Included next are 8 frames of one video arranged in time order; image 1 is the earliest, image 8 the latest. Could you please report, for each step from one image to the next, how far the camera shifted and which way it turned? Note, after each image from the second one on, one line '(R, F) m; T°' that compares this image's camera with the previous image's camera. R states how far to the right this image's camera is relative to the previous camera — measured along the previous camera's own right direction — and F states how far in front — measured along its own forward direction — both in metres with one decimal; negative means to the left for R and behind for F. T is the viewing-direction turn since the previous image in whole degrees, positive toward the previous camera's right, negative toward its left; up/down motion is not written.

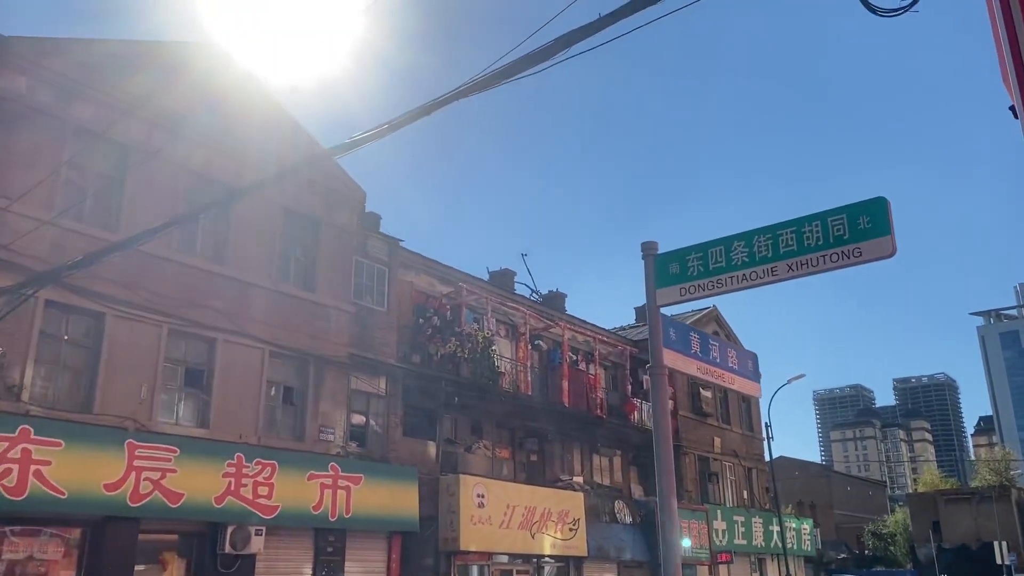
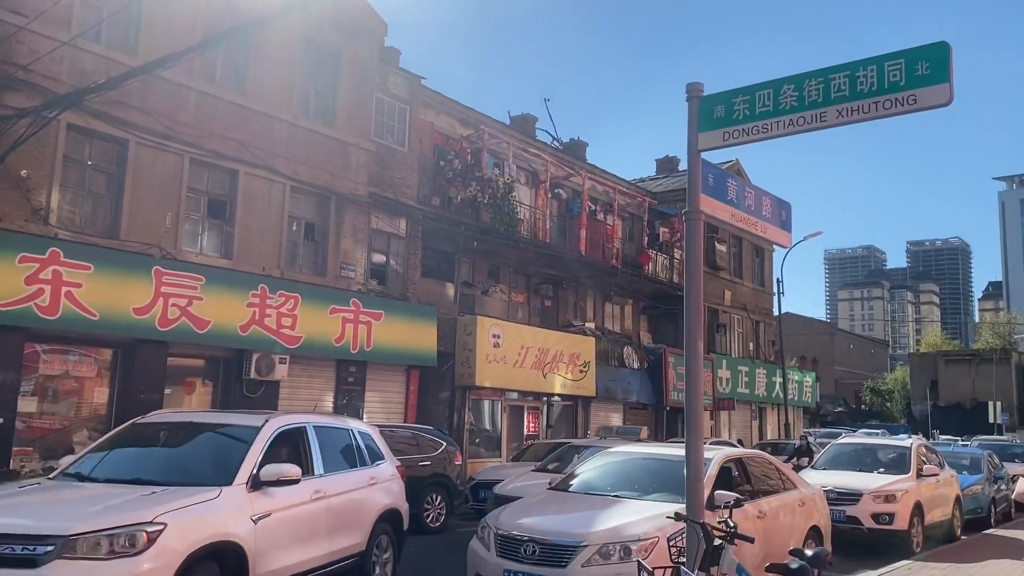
(-0.2, 0.0) m; -1°
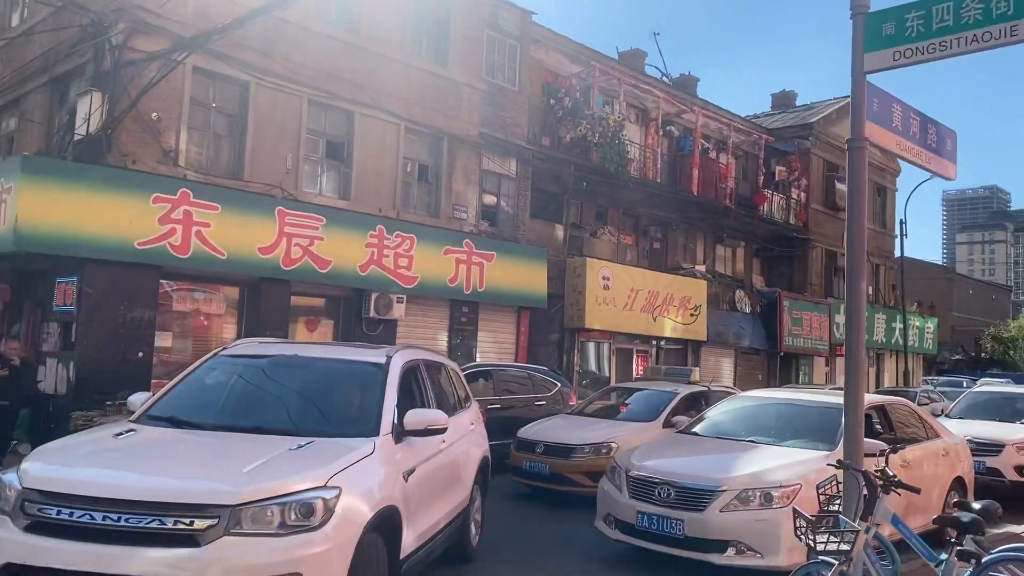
(-0.3, +0.2) m; -6°
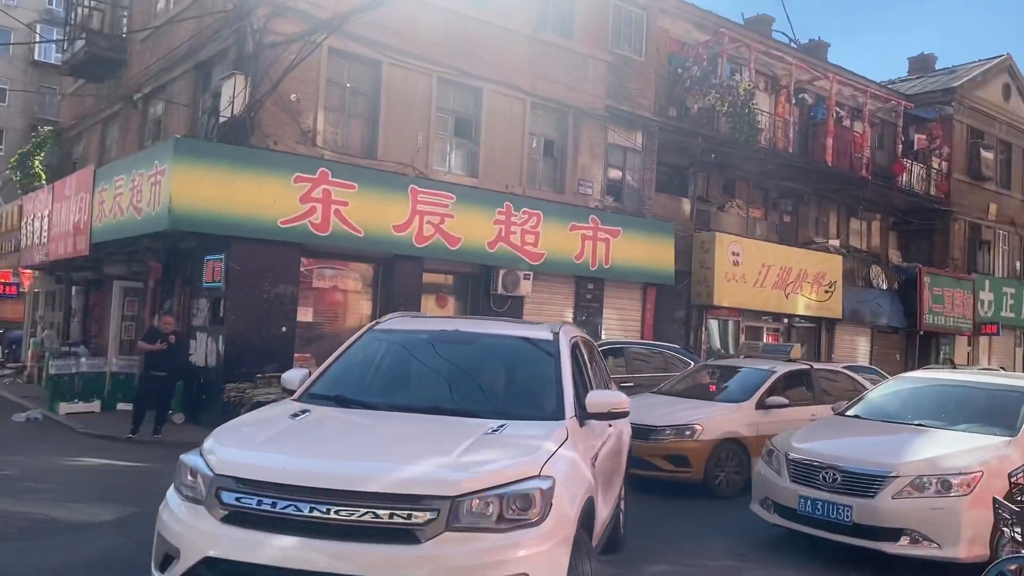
(-0.4, +0.1) m; -7°
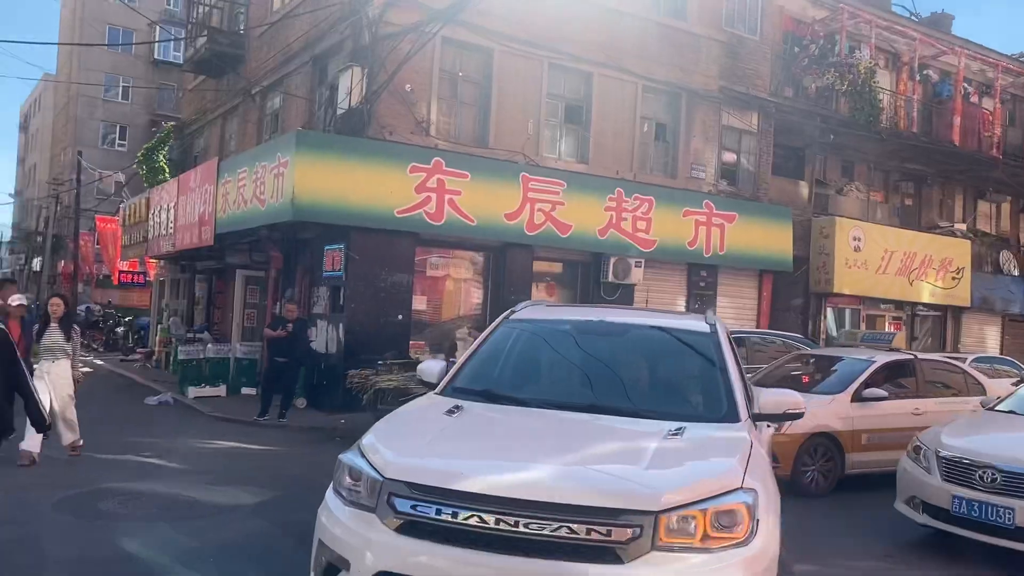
(-0.3, +0.1) m; -6°
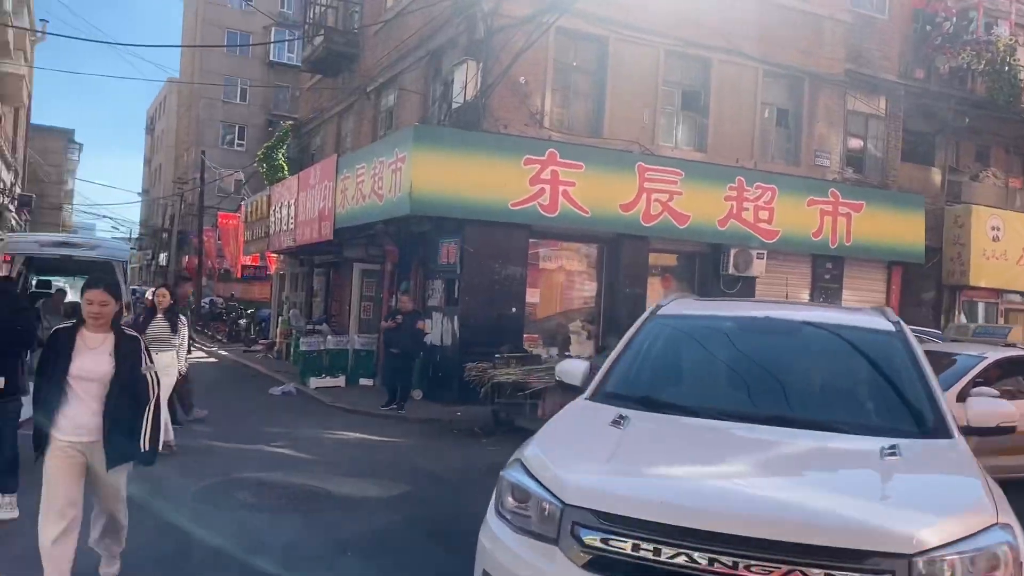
(-0.2, +0.1) m; -7°
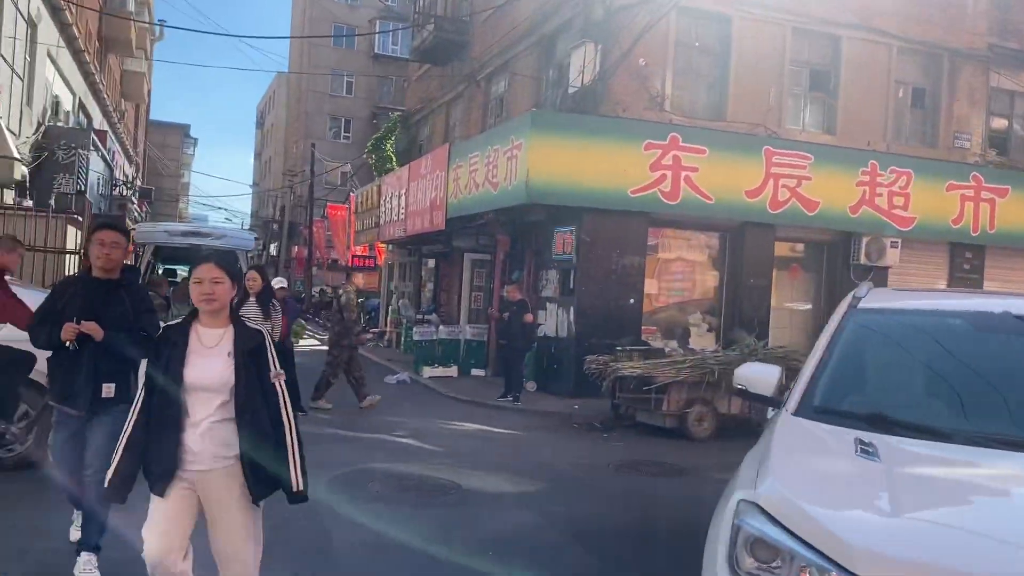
(-0.3, +0.3) m; -6°
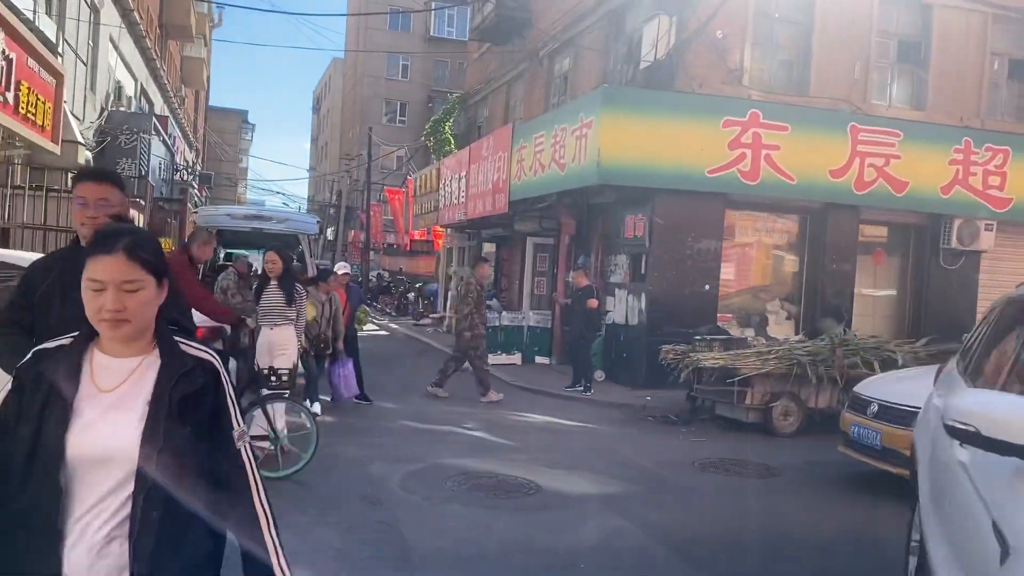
(-0.2, +0.5) m; -3°
